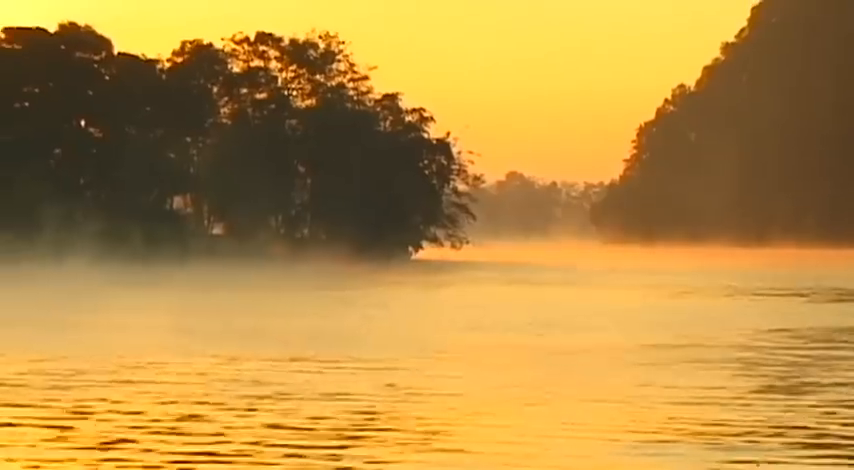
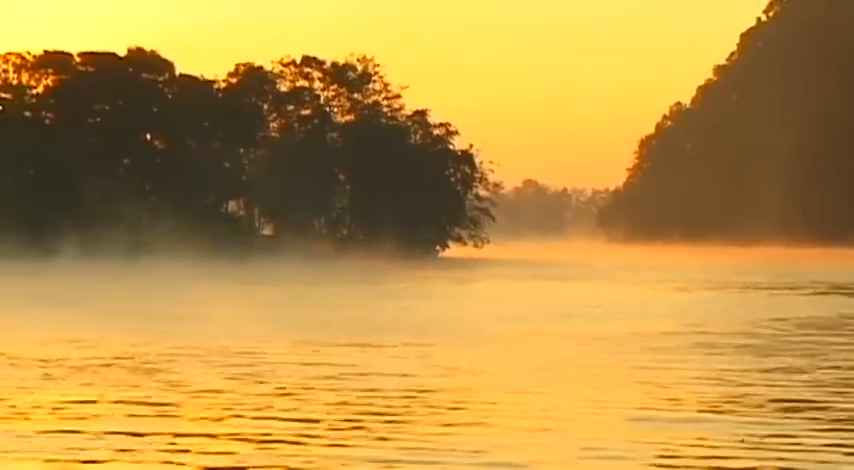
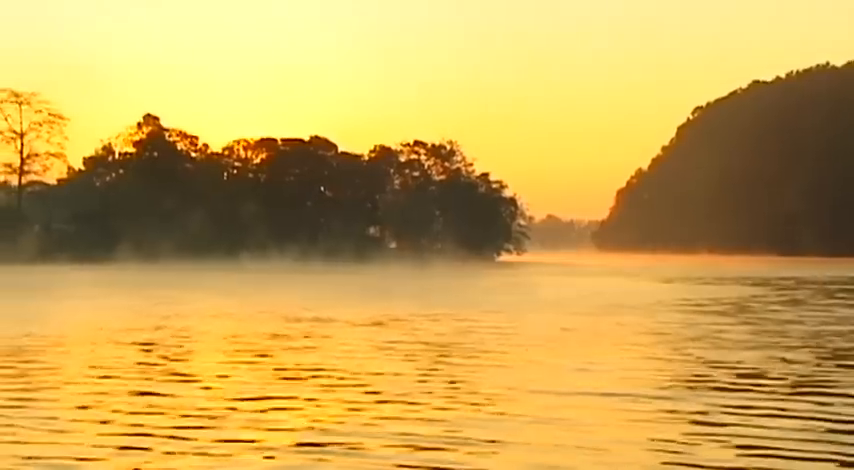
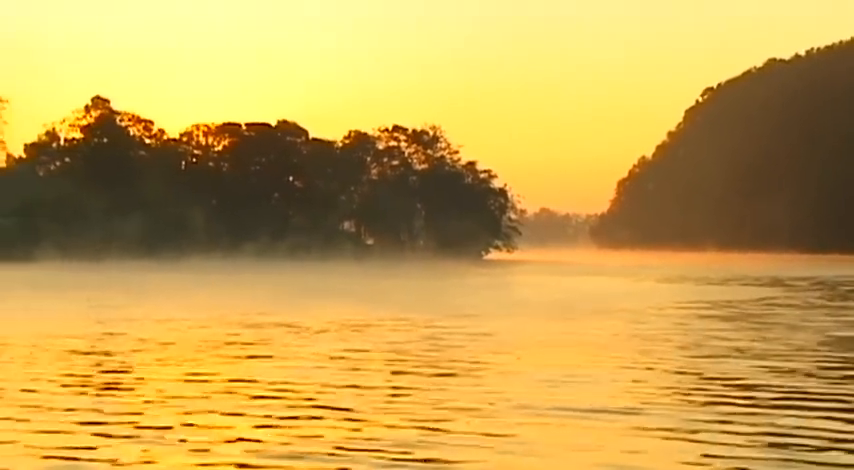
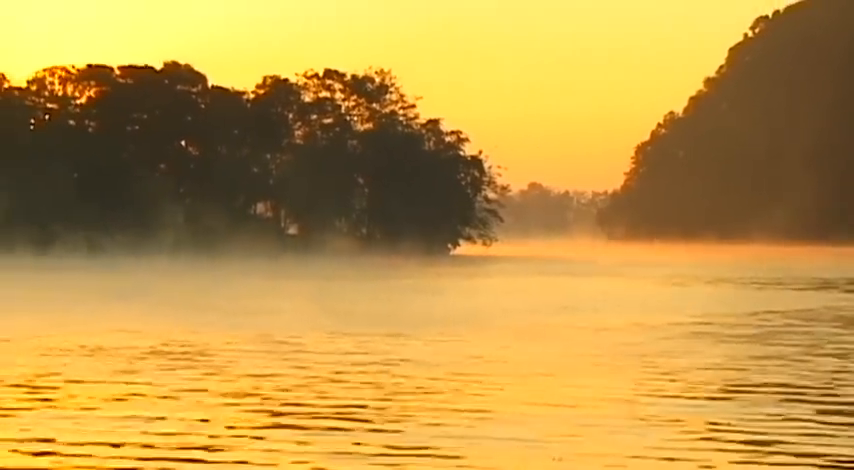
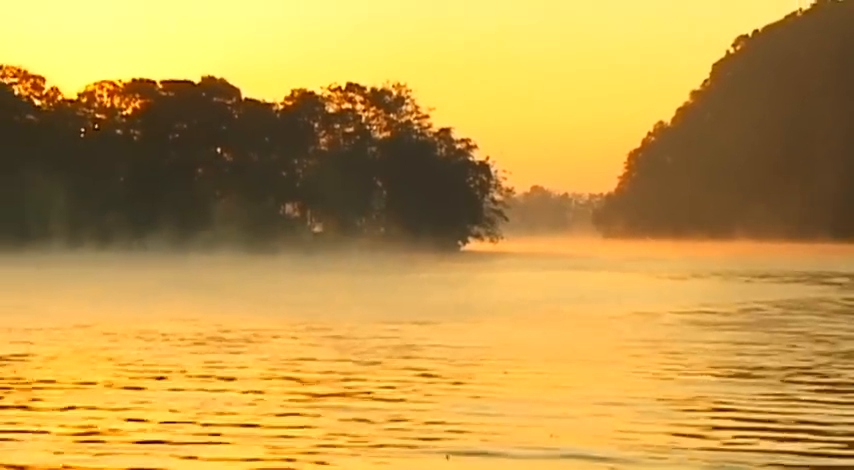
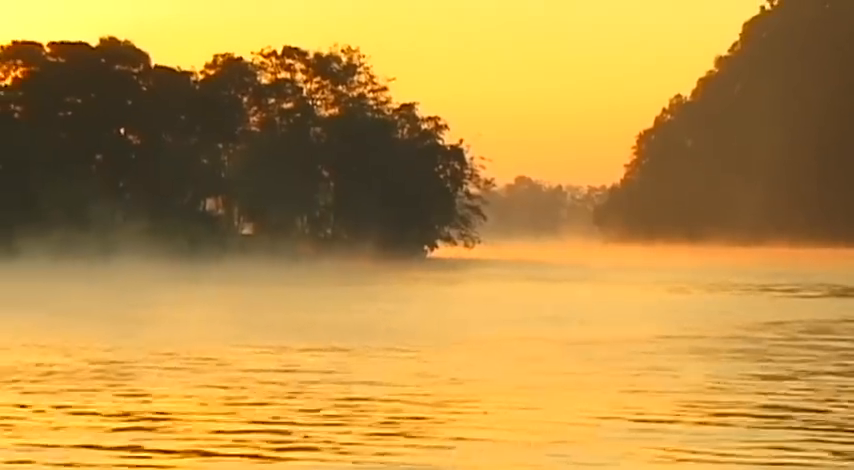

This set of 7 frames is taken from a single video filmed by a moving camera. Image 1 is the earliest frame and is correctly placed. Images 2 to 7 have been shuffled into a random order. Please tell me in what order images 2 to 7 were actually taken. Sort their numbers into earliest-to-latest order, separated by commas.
7, 2, 5, 6, 4, 3
